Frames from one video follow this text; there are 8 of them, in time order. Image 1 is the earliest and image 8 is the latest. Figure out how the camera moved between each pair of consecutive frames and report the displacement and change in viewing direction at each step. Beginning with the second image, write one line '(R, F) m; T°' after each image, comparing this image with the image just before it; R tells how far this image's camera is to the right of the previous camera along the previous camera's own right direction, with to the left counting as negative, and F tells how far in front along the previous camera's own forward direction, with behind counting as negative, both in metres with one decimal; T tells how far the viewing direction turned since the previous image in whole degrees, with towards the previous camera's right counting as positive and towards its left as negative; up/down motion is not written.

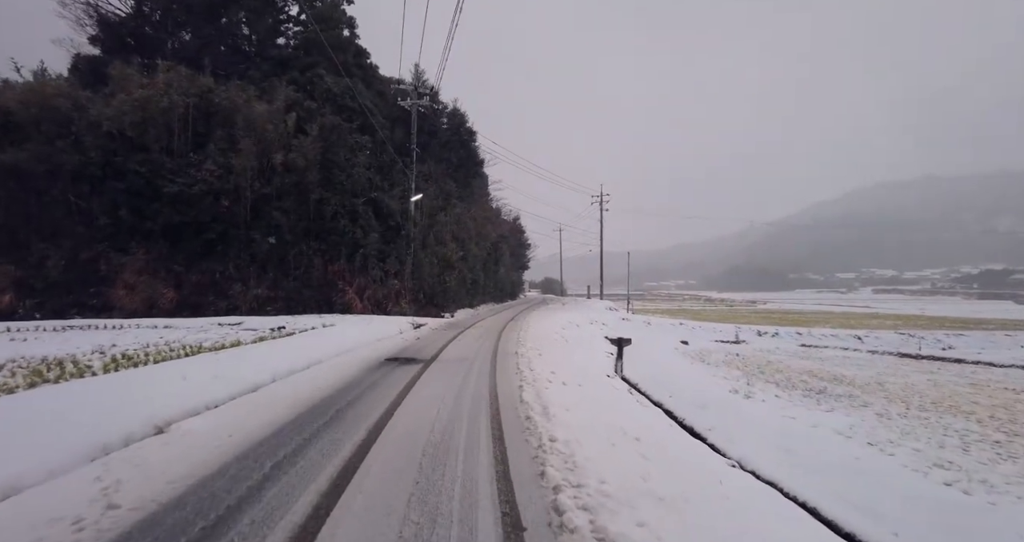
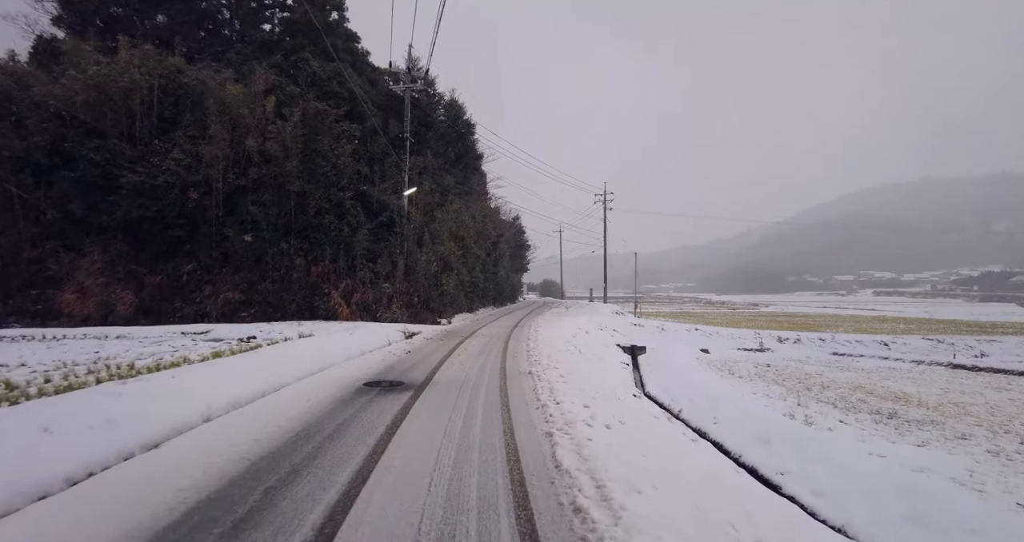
(-0.3, +2.0) m; +1°
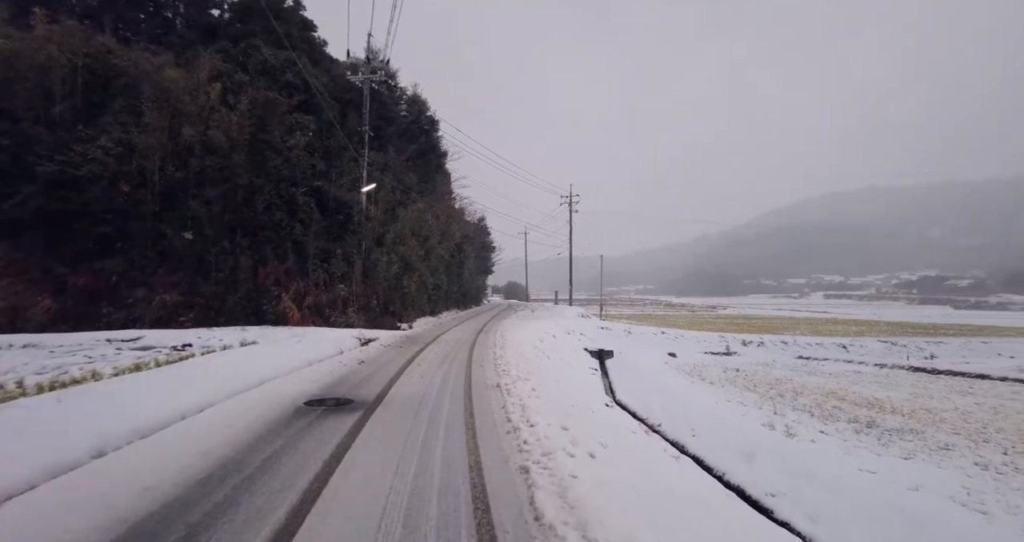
(0.0, +0.9) m; +4°
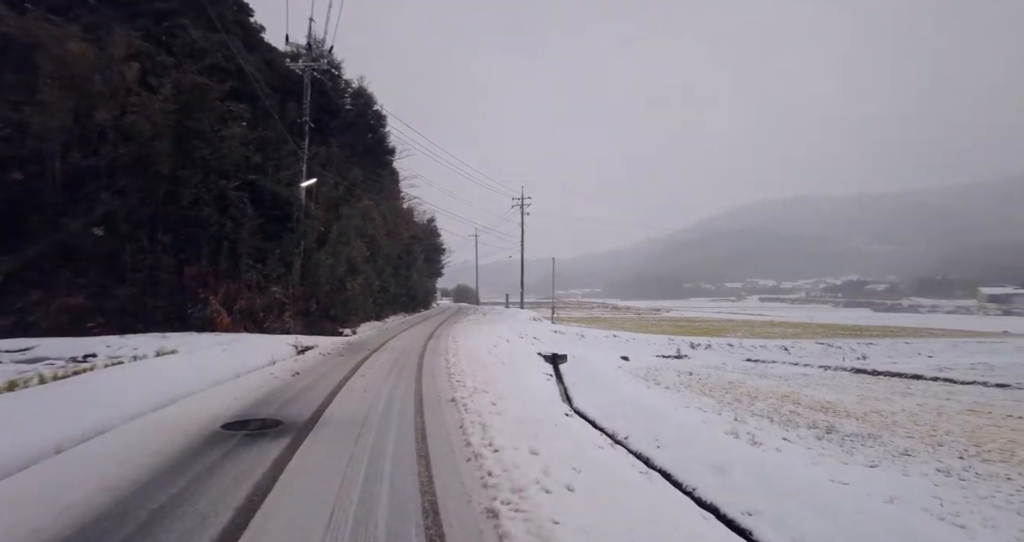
(-0.1, +0.8) m; +6°
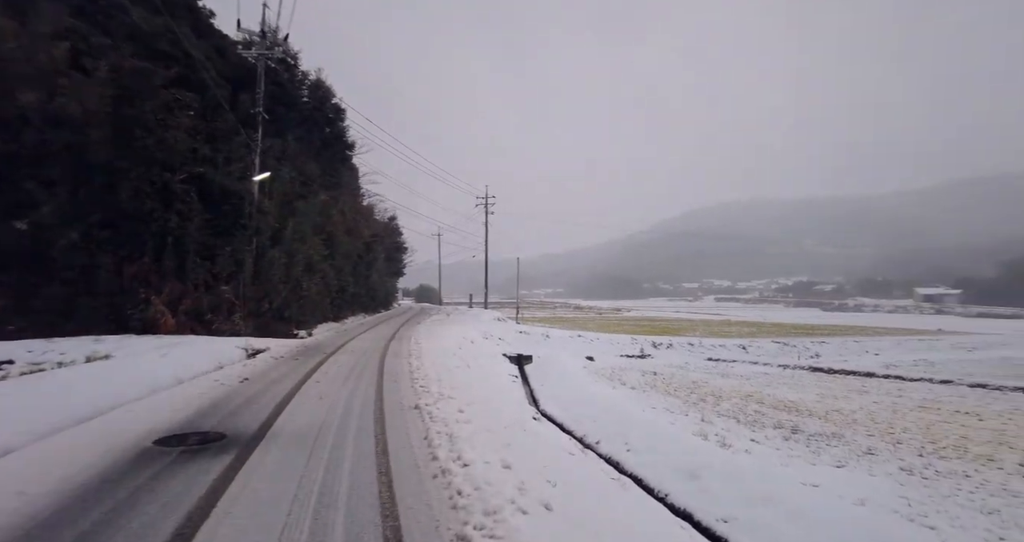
(-0.1, +0.4) m; +5°
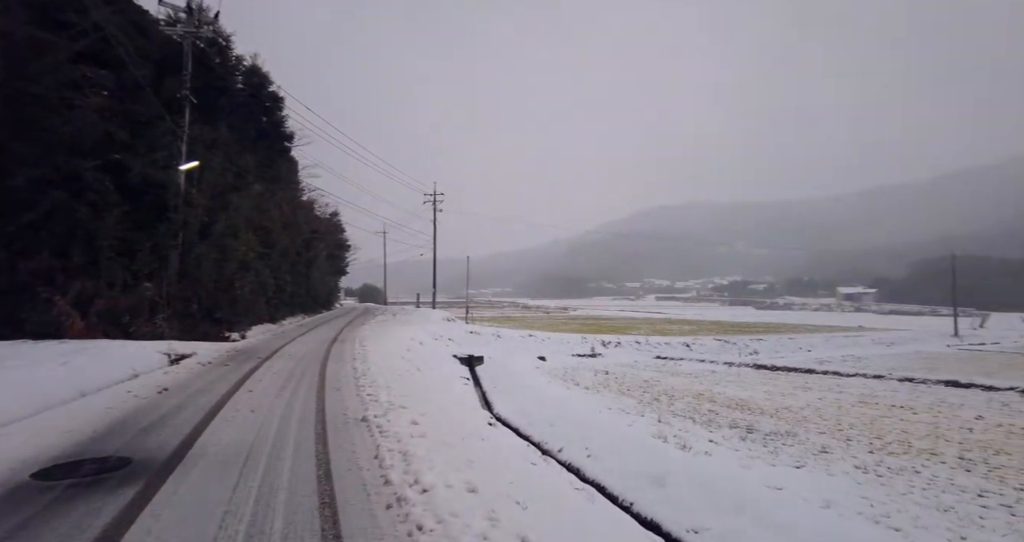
(-0.2, +0.6) m; +7°
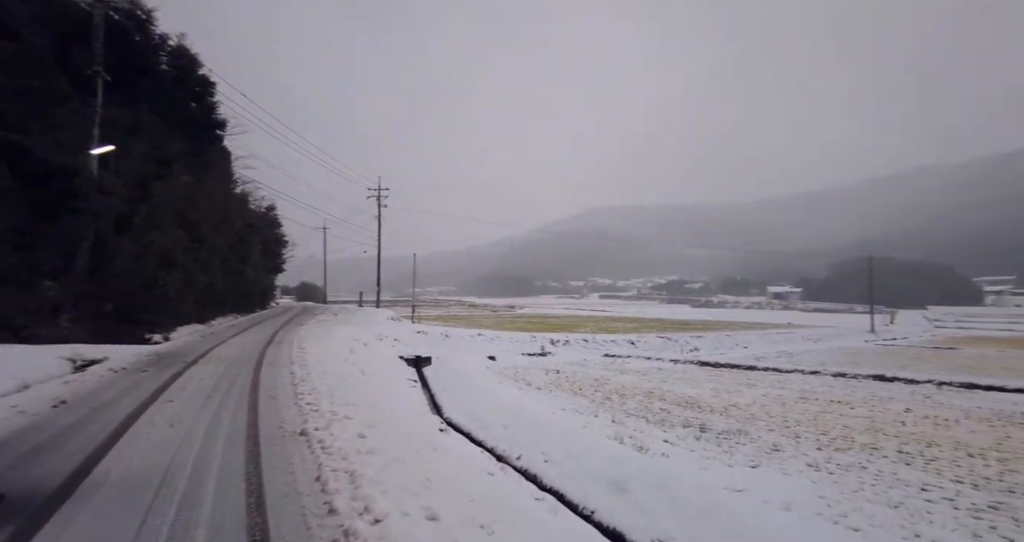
(-0.2, +0.5) m; +7°
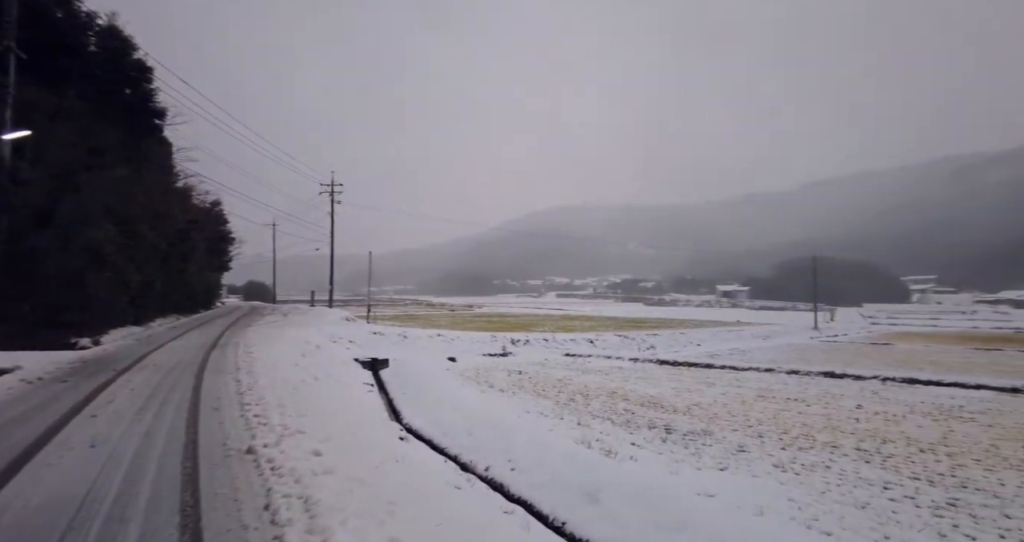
(-0.2, +0.4) m; +5°
